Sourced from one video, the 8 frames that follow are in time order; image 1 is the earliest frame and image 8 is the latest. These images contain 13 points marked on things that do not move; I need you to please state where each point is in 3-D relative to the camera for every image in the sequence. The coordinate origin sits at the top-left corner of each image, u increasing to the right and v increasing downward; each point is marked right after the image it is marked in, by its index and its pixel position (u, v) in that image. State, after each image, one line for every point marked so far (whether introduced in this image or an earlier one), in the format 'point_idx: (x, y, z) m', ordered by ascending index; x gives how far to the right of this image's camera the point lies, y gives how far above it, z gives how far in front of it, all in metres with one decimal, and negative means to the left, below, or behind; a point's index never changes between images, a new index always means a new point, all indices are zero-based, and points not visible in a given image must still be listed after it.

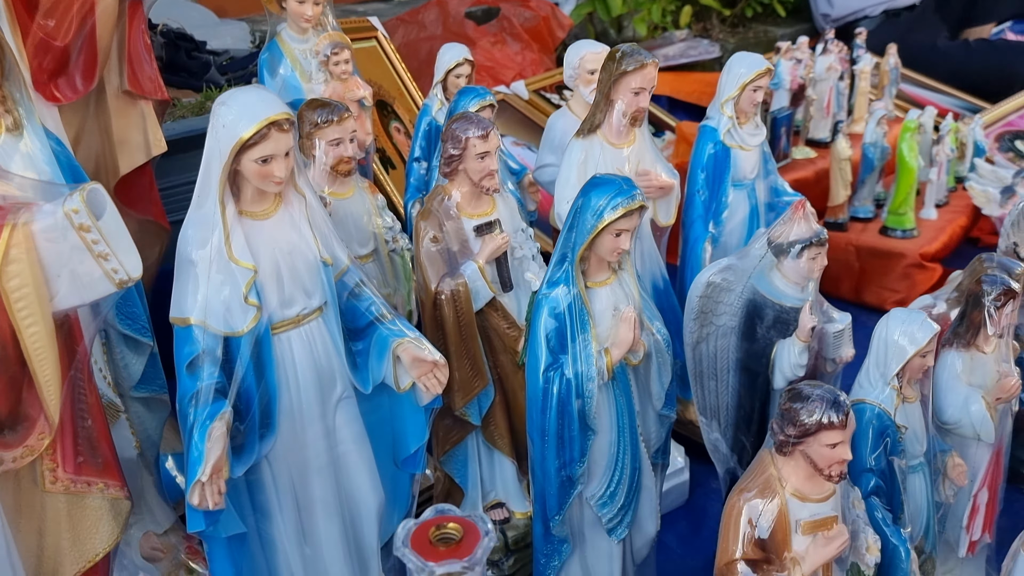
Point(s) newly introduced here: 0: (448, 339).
0: (-0.3, -0.2, +3.5) m
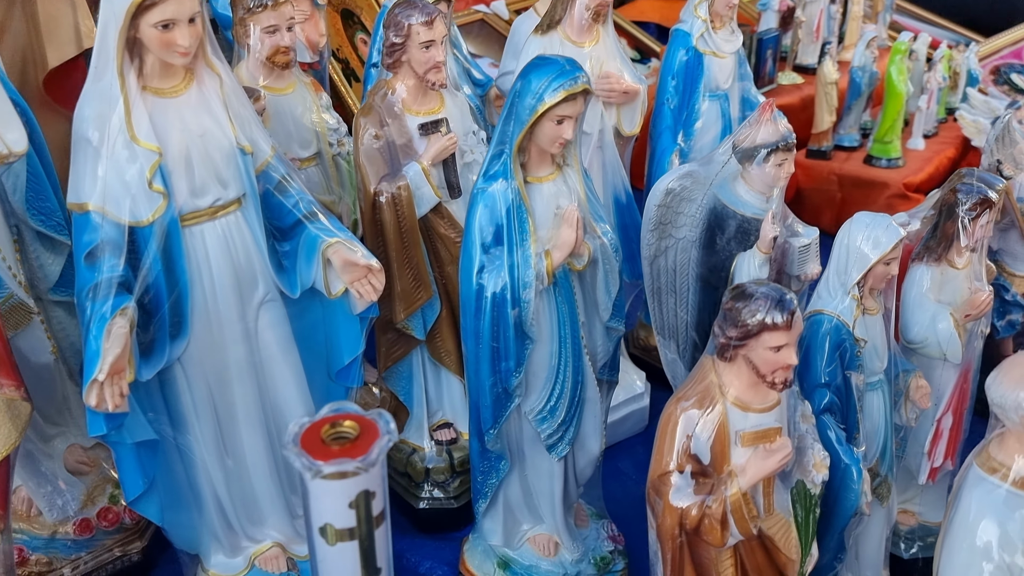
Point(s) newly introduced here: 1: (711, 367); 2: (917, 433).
0: (-0.5, +0.2, +3.3) m
1: (+0.5, -0.2, +2.2) m
2: (+1.5, -0.5, +3.1) m
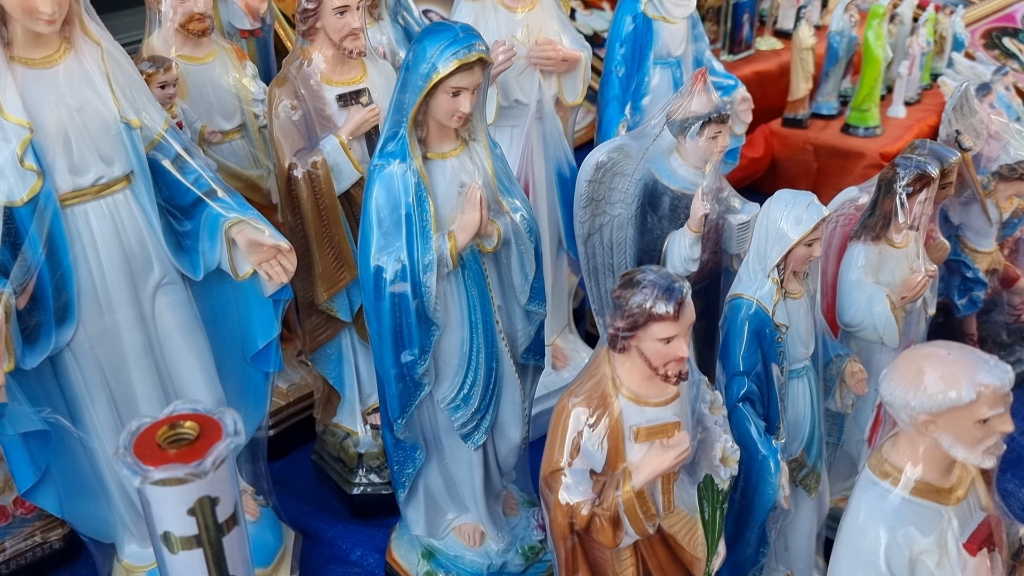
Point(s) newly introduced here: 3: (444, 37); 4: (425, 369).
0: (-0.7, +0.2, +3.2) m
1: (+0.2, -0.2, +2.1) m
2: (+1.2, -0.5, +3.0) m
3: (-0.2, +0.7, +2.3) m
4: (-0.3, -0.2, +2.6) m
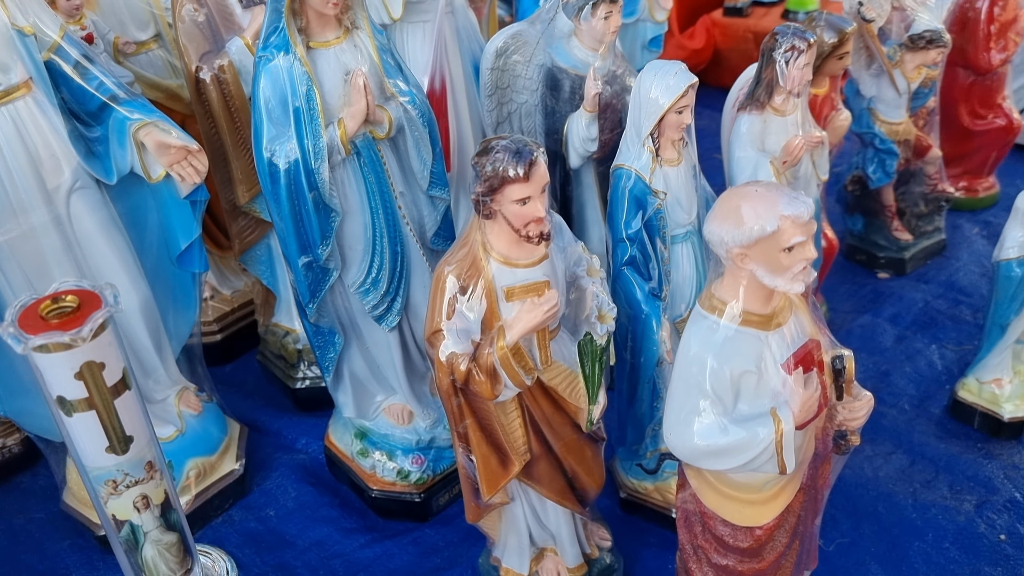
0: (-1.1, +0.6, +3.2) m
1: (-0.1, +0.2, +2.2) m
2: (+0.9, 0.0, +3.1) m
3: (-0.5, +1.0, +2.3) m
4: (-0.6, +0.1, +2.7) m
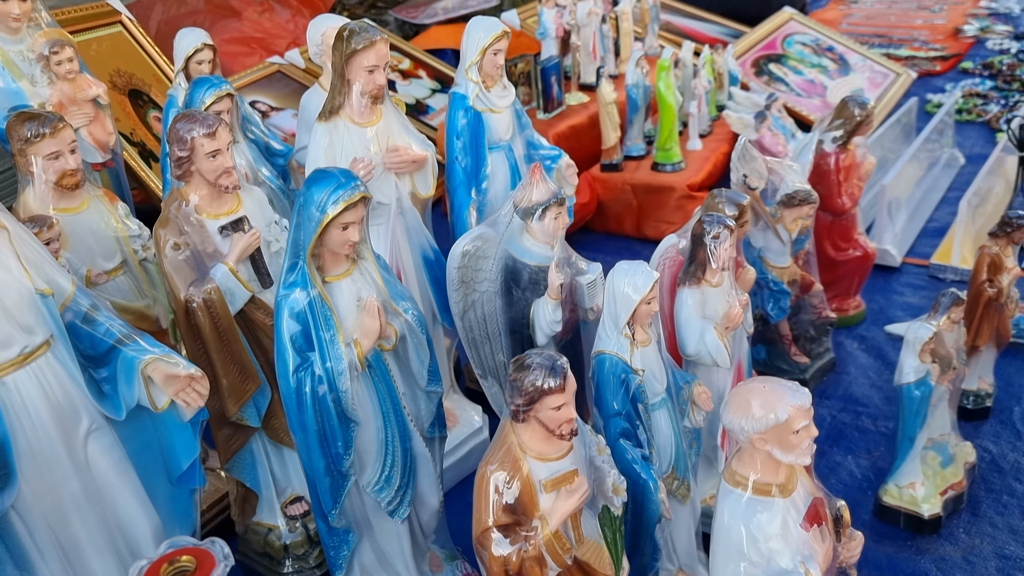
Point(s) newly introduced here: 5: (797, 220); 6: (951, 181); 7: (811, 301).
0: (-1.2, -0.2, +3.4) m
1: (0.0, -0.4, +2.5) m
2: (+0.8, -0.6, +3.6) m
3: (-0.6, +0.3, +2.7) m
4: (-0.6, -0.6, +3.0) m
5: (+1.5, +0.4, +4.6) m
6: (+3.7, +0.9, +7.4) m
7: (+1.7, -0.1, +4.9) m
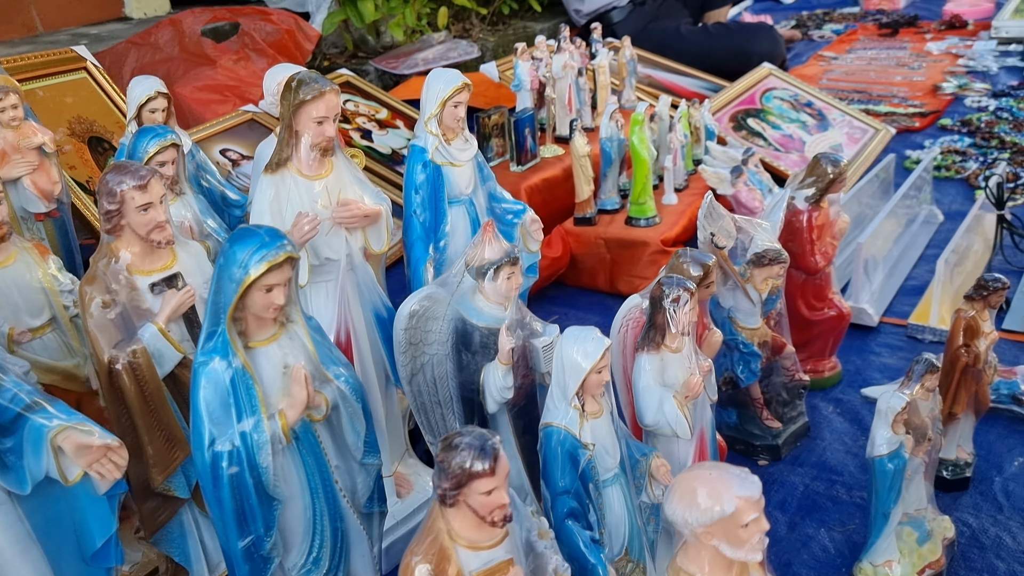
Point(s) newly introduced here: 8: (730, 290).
0: (-1.4, -0.5, +3.2) m
1: (-0.2, -0.6, +2.3) m
2: (+0.6, -0.8, +3.4) m
3: (-0.7, +0.1, +2.5) m
4: (-0.7, -0.8, +2.7) m
5: (+1.3, 0.0, +4.4) m
6: (+3.5, +0.4, +7.3) m
7: (+1.5, -0.4, +4.7) m
8: (+1.1, 0.0, +4.4) m
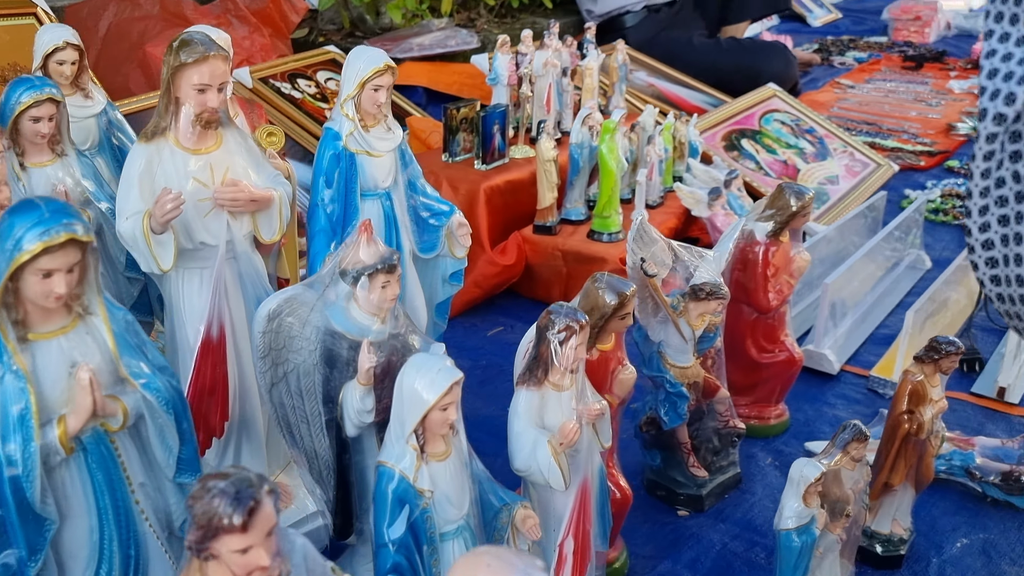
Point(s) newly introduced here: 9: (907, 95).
0: (-1.9, -0.3, +2.9) m
1: (-0.7, -0.6, +1.9) m
2: (+0.1, -0.9, +3.0) m
3: (-1.2, +0.2, +2.1) m
4: (-1.3, -0.8, +2.3) m
5: (+0.9, -0.1, +4.0) m
6: (+3.1, 0.0, +6.8) m
7: (+1.0, -0.6, +4.3) m
8: (+0.7, -0.2, +4.0) m
9: (+5.6, +2.7, +12.3) m
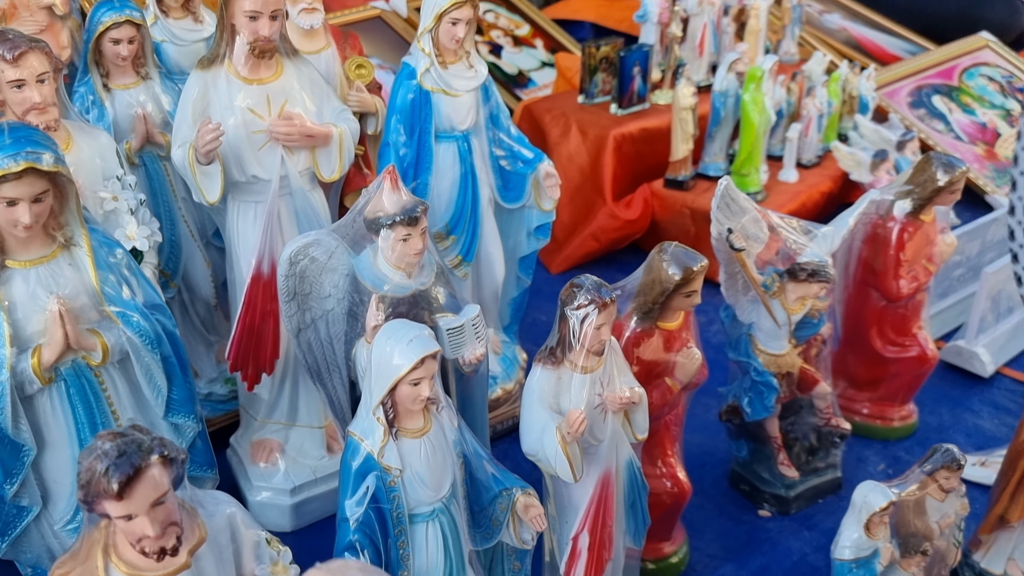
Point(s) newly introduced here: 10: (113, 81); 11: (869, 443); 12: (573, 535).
0: (-1.8, -0.1, +3.0) m
1: (-0.9, -0.5, +1.9) m
2: (+0.1, -0.8, +2.7) m
3: (-1.2, +0.3, +2.1) m
4: (-1.3, -0.6, +2.4) m
5: (+1.2, 0.0, +3.5) m
6: (+4.0, +0.1, +5.7) m
7: (+1.3, -0.5, +3.8) m
8: (+1.0, -0.1, +3.5) m
9: (+7.8, +2.8, +10.3) m
10: (-1.7, +0.9, +3.6) m
11: (+1.8, -0.8, +4.3) m
12: (+0.2, -0.8, +2.7) m
